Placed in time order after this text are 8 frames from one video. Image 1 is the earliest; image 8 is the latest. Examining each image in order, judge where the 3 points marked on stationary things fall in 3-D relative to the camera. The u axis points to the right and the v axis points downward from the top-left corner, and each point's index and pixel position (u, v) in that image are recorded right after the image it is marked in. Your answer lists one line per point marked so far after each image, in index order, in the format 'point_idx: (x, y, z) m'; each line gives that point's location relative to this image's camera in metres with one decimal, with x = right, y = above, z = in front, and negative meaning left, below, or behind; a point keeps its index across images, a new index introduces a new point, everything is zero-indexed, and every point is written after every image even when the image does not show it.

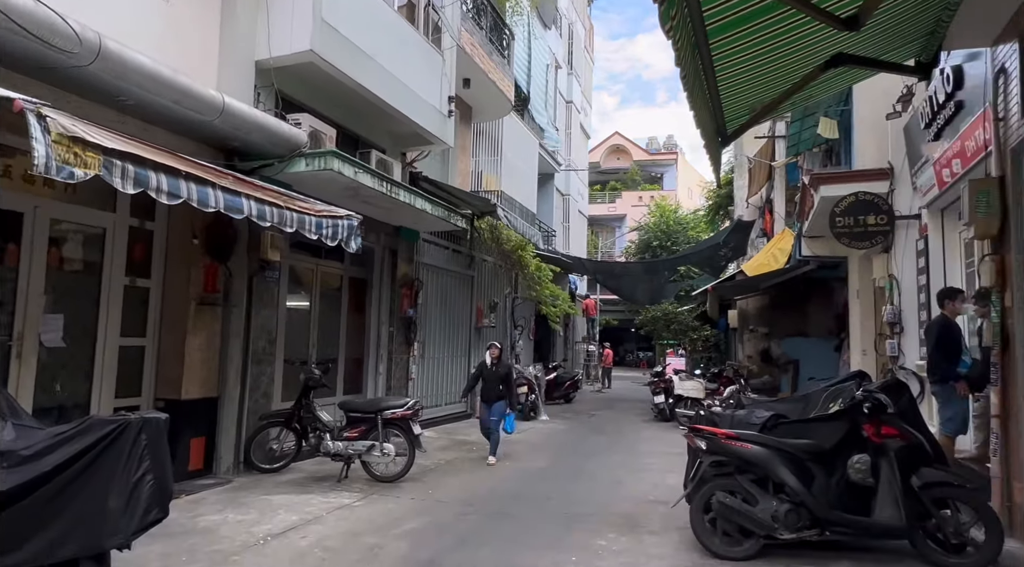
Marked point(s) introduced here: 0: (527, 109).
0: (+0.3, +4.5, +18.3) m
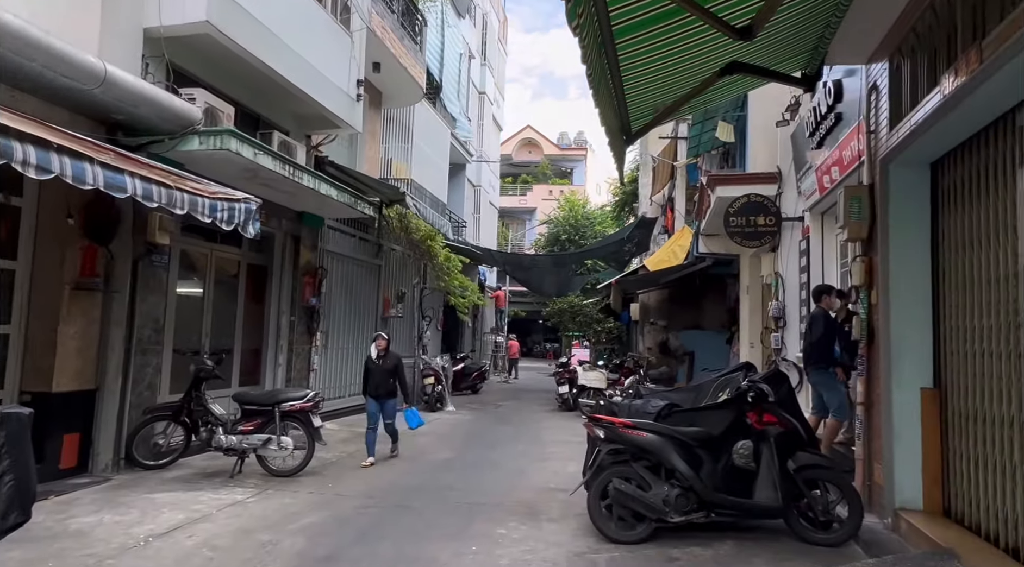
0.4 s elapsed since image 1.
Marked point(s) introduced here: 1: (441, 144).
0: (-1.9, +4.7, +18.3) m
1: (-1.8, +3.5, +18.4) m
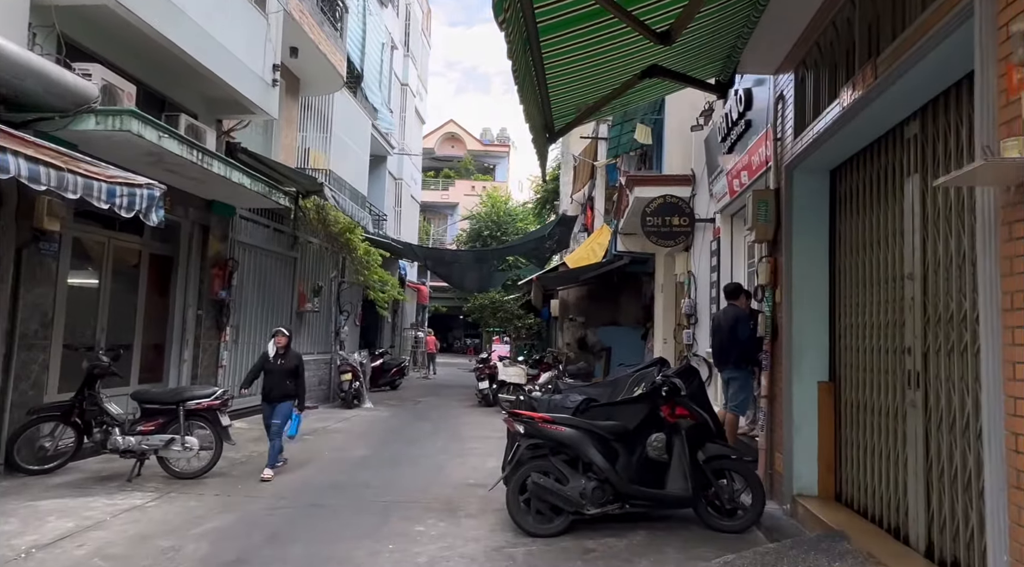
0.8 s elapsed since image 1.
0: (-3.8, +4.9, +18.0) m
1: (-3.7, +3.7, +18.2) m
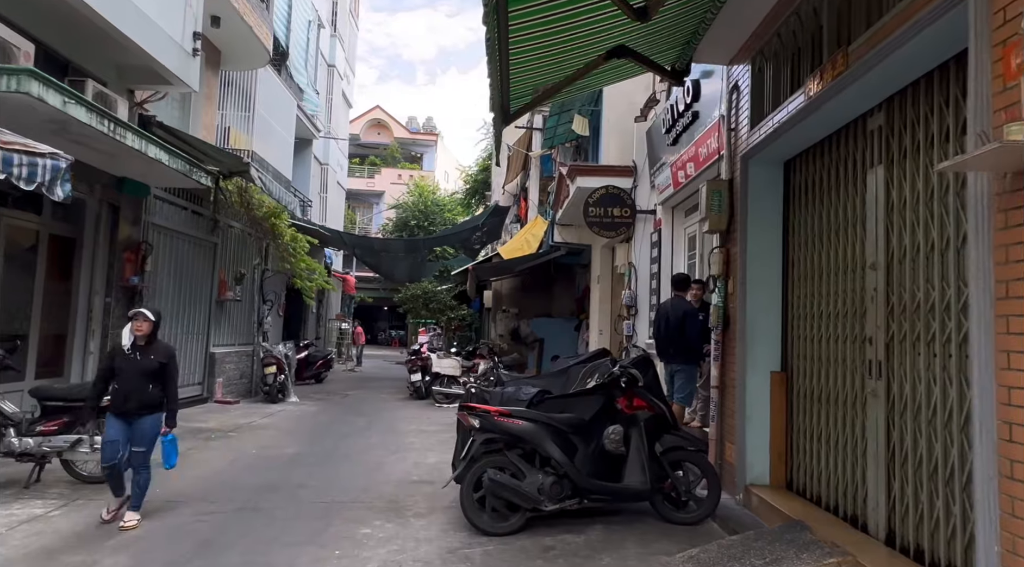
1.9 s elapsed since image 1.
0: (-5.3, +5.1, +17.3) m
1: (-5.4, +3.9, +17.5) m
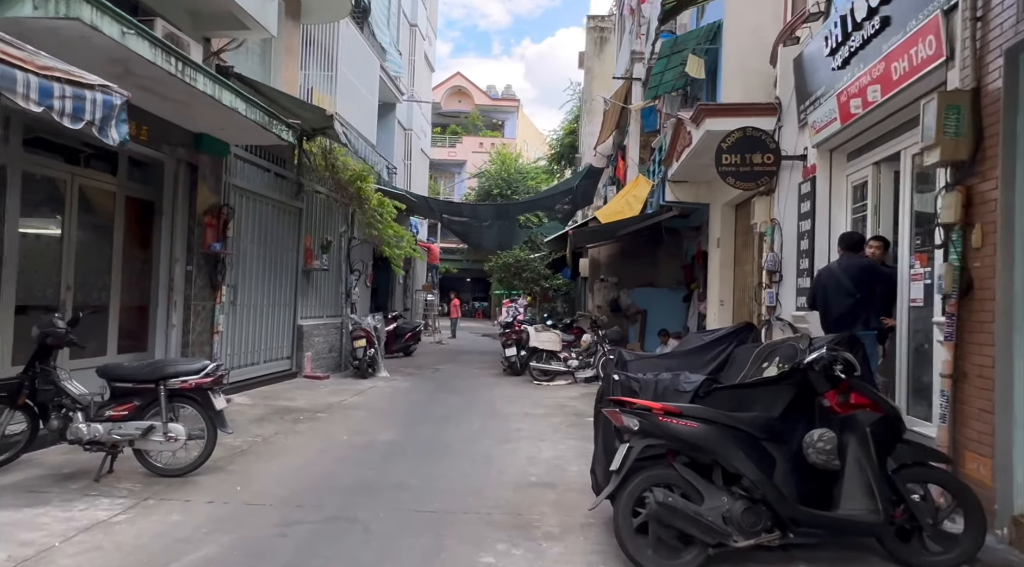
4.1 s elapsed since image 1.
0: (-3.2, +5.8, +16.4) m
1: (-3.2, +4.6, +16.6) m
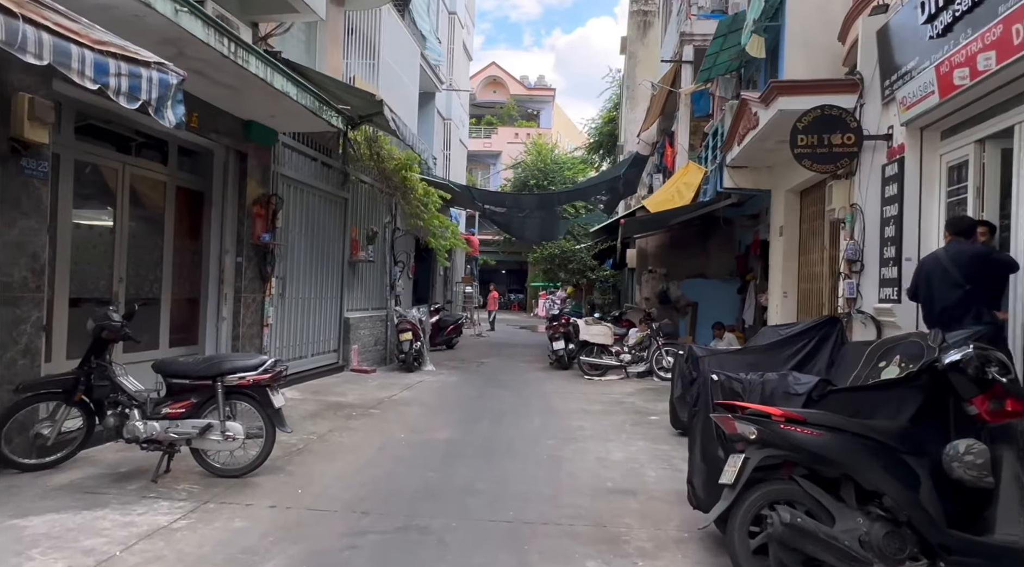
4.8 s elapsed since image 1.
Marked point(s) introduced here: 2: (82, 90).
0: (-2.3, +6.0, +16.1) m
1: (-2.2, +4.8, +16.3) m
2: (-3.1, +1.4, +5.4) m
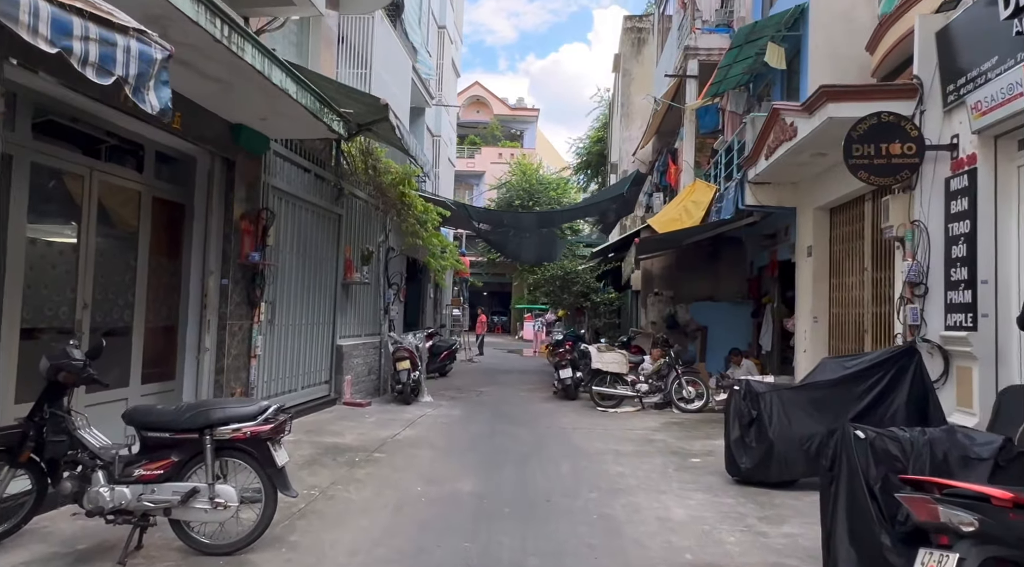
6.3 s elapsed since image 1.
0: (-2.3, +5.5, +15.3) m
1: (-2.3, +4.3, +15.5) m
2: (-2.8, +1.2, +4.4) m
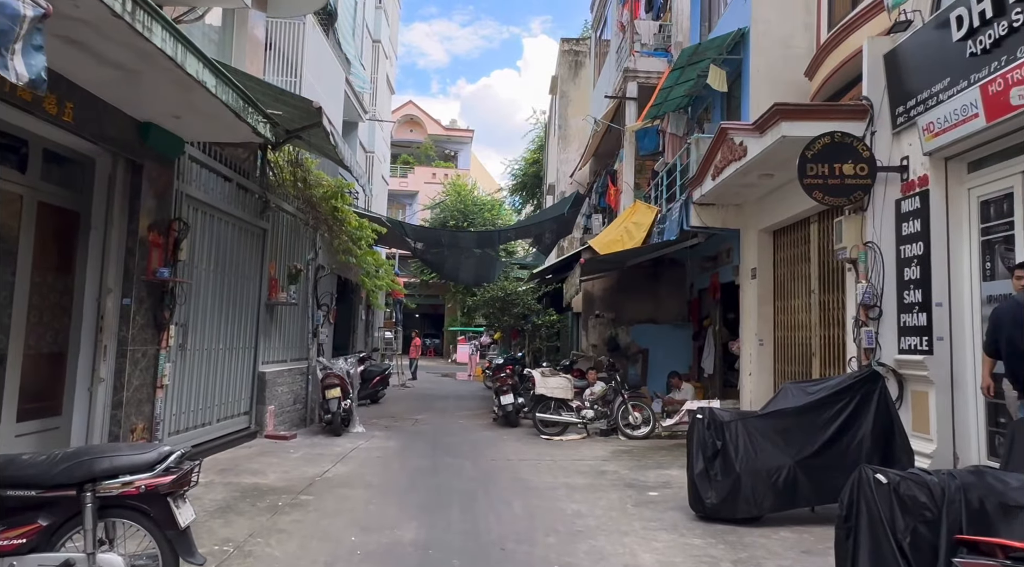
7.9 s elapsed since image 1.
0: (-3.5, +5.1, +14.7) m
1: (-3.5, +3.9, +14.8) m
2: (-3.0, +1.1, +3.7) m
